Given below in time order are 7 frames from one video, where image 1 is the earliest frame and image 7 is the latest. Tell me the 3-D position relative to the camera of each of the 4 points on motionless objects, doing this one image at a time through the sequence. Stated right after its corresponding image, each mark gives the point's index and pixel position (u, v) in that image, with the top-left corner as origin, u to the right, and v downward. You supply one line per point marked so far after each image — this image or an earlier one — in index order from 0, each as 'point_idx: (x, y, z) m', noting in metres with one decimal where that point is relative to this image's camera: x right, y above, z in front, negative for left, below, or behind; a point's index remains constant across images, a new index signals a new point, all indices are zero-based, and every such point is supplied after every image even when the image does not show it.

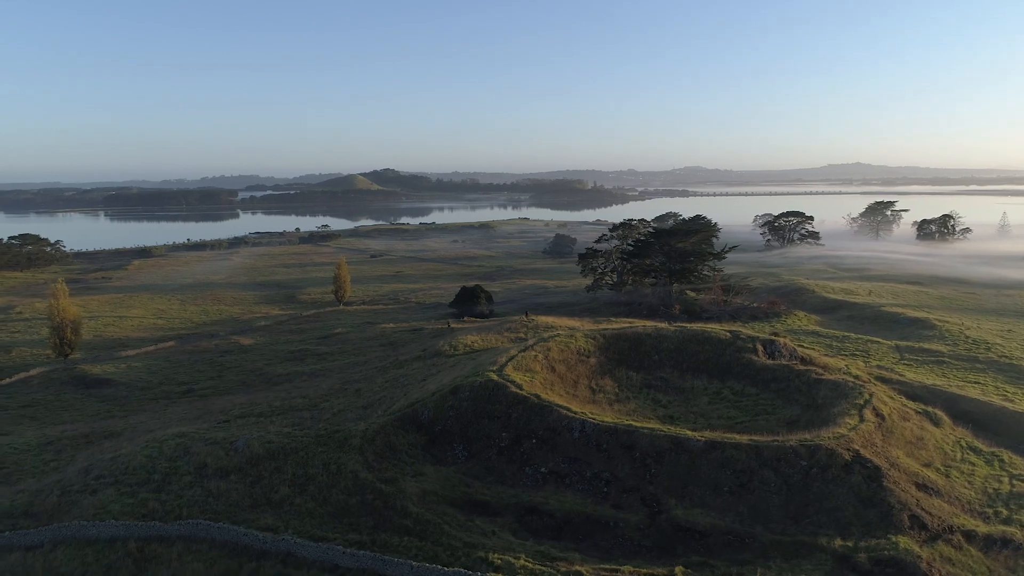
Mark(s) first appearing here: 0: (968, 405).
0: (+15.2, -3.9, +18.6) m
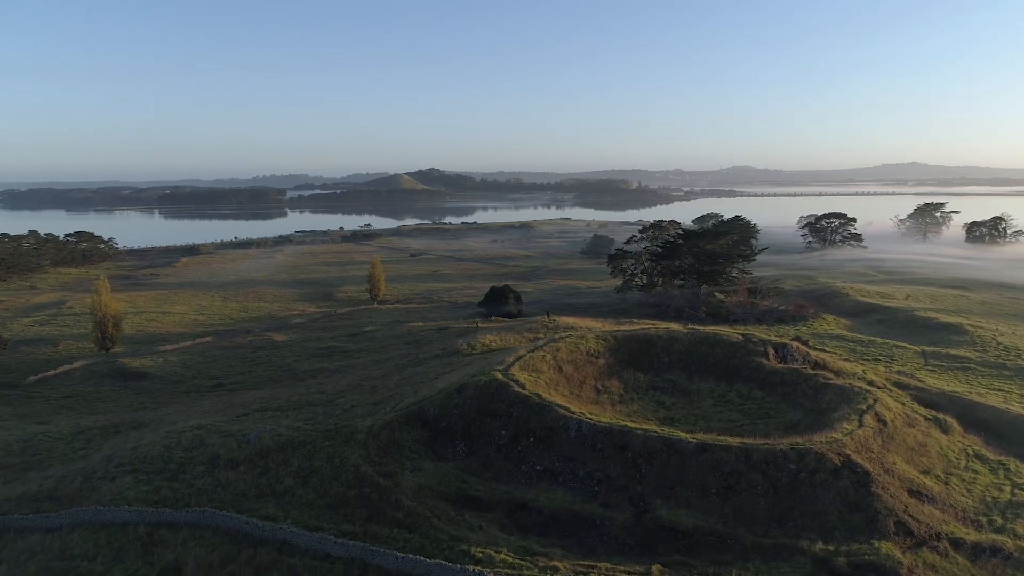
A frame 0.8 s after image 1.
0: (+15.3, -4.0, +18.0) m
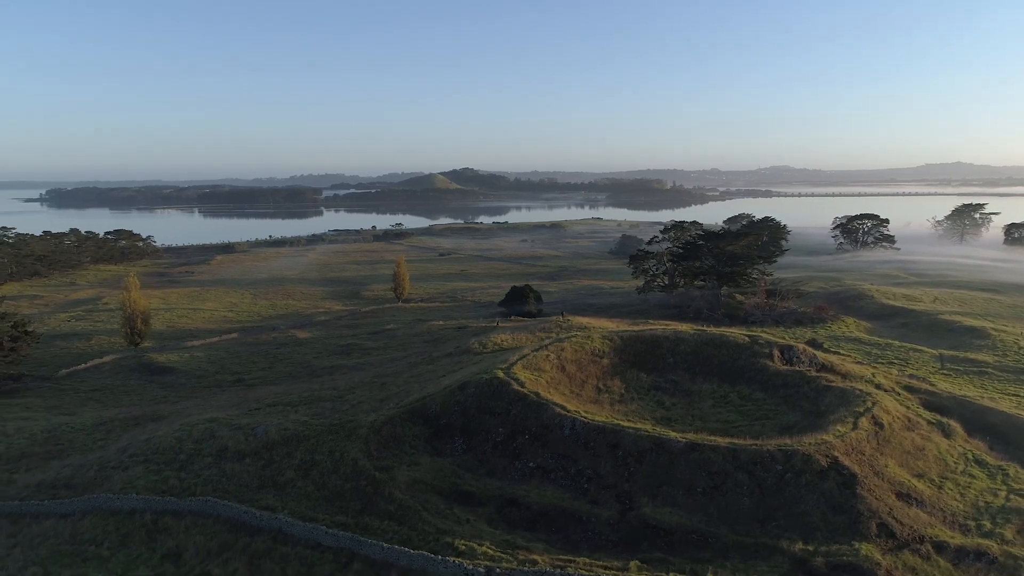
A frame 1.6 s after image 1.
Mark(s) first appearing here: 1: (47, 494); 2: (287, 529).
0: (+15.3, -4.1, +17.7) m
1: (-13.7, -6.2, +16.9) m
2: (-4.8, -5.2, +12.2) m
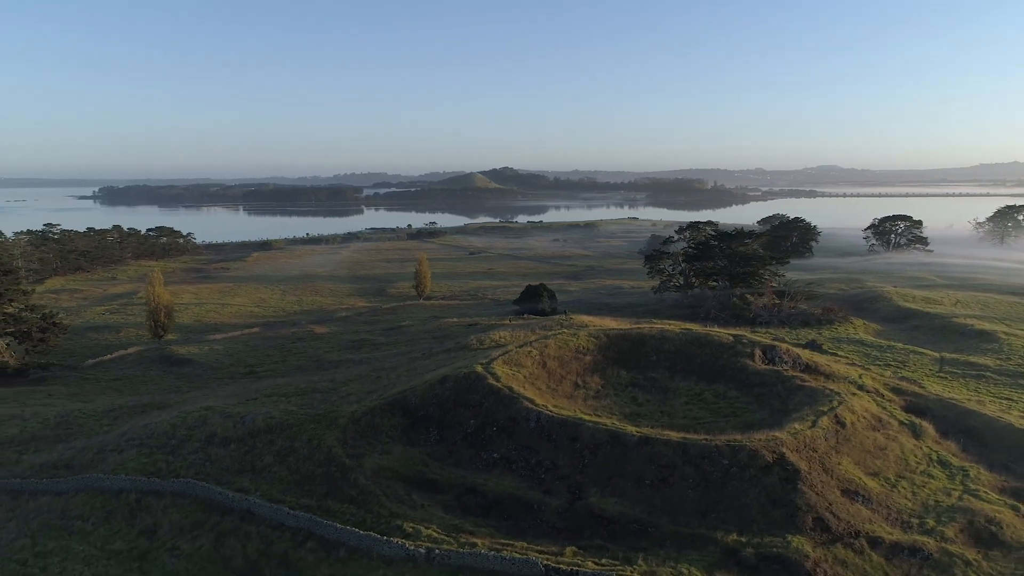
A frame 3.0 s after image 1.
0: (+14.5, -4.1, +17.6) m
1: (-14.5, -5.8, +17.8) m
2: (-5.8, -5.0, +12.8) m
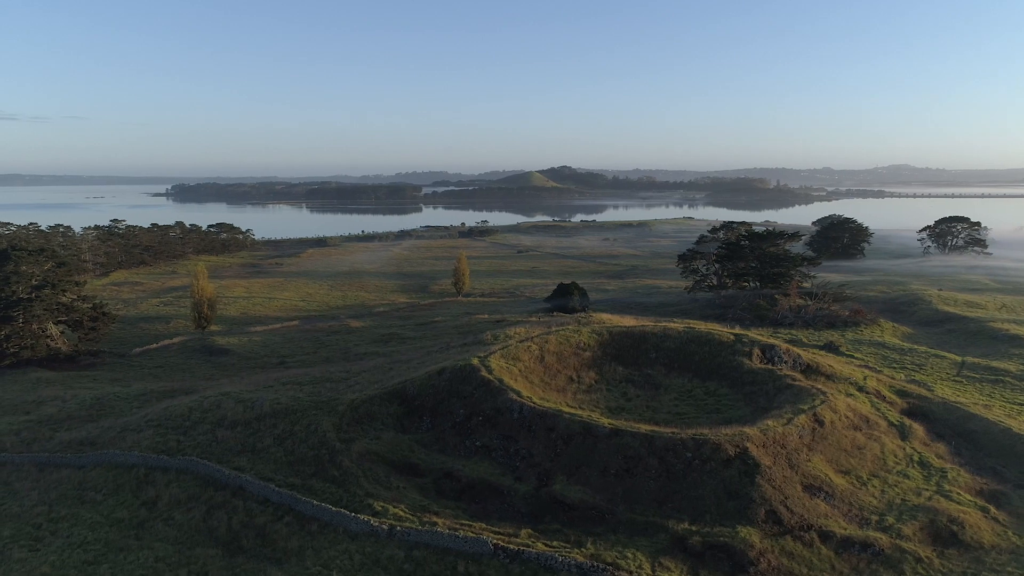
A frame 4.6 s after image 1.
0: (+14.1, -4.2, +17.2) m
1: (-14.8, -5.5, +19.2) m
2: (-6.5, -4.8, +13.7) m
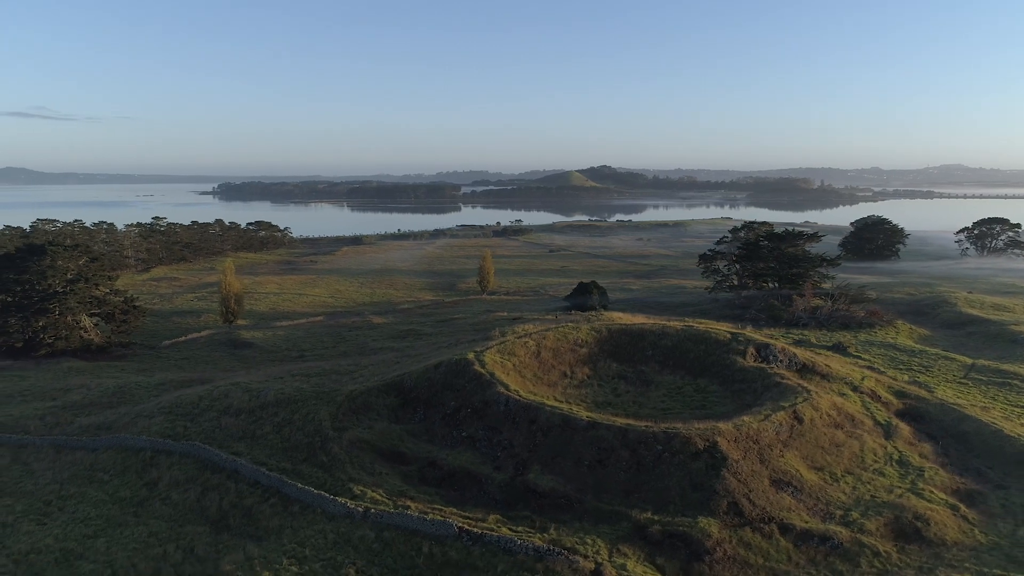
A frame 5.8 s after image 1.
0: (+13.7, -4.2, +17.1) m
1: (-15.1, -5.2, +20.3) m
2: (-7.0, -4.6, +14.4) m
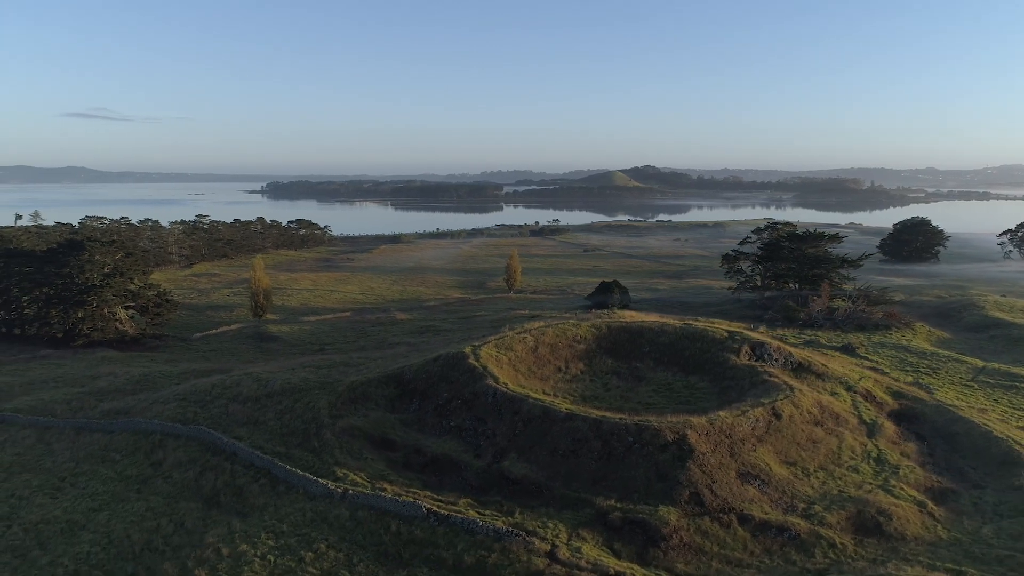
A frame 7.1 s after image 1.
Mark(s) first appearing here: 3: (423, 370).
0: (+13.4, -4.2, +17.0) m
1: (-15.3, -4.9, +21.4) m
2: (-7.4, -4.4, +15.3) m
3: (-3.2, -2.8, +19.2) m
